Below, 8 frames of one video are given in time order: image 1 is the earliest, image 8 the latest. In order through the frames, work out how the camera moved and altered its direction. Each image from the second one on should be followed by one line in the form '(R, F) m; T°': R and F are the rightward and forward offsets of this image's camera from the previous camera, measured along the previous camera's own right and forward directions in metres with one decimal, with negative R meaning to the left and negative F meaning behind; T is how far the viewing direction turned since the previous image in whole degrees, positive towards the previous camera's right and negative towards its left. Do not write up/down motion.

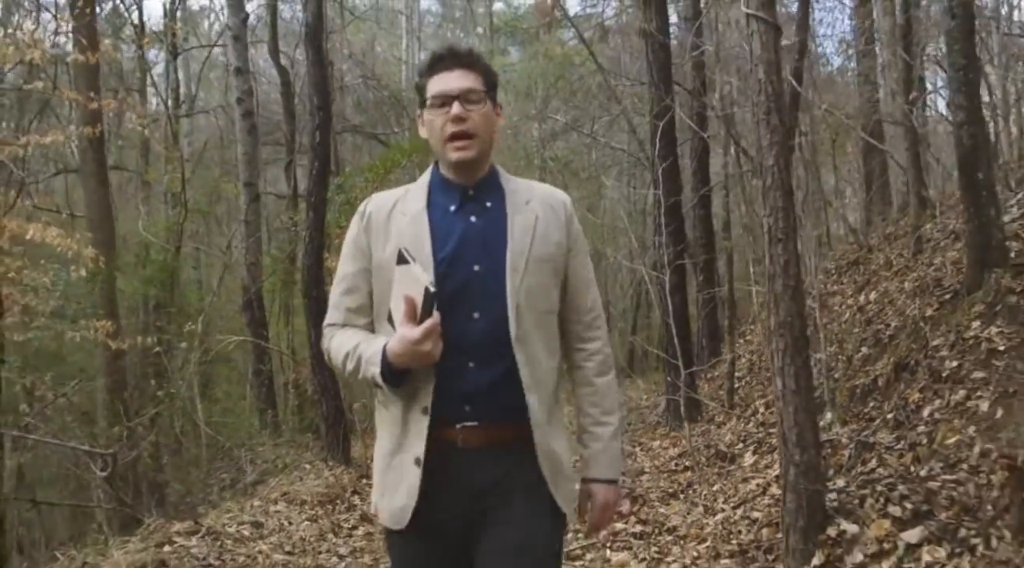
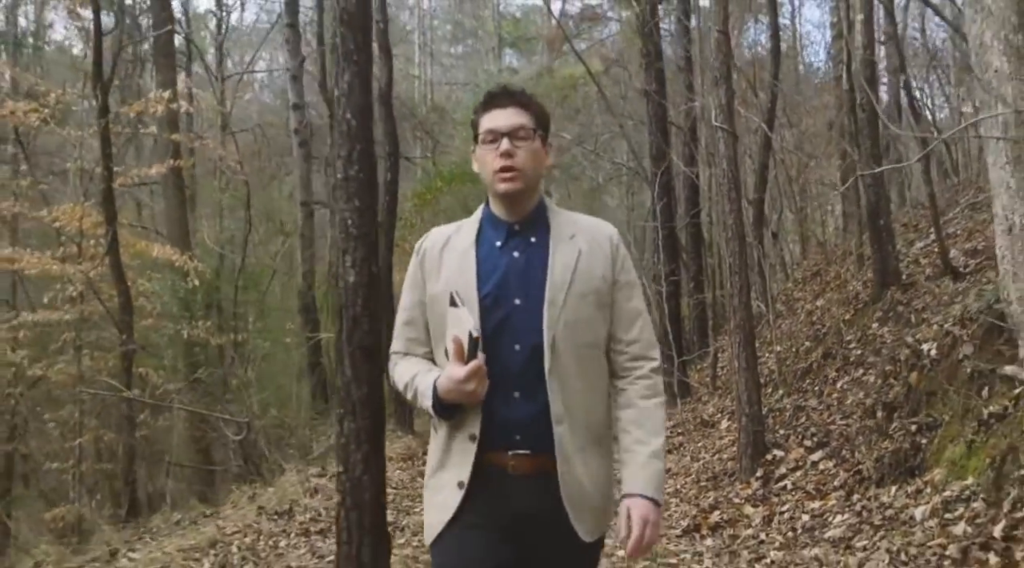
(-0.6, -3.1) m; 0°
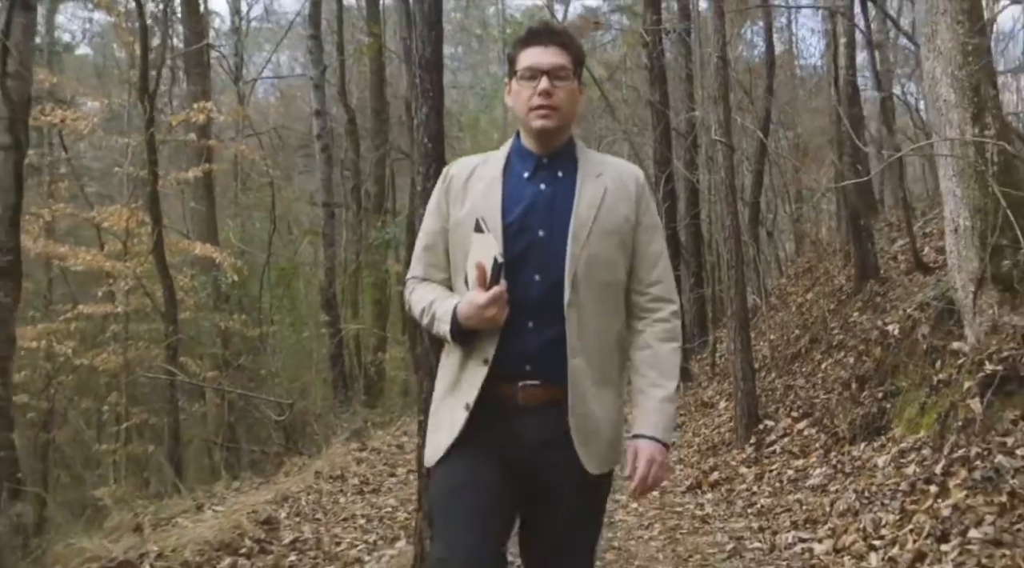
(-0.3, -1.3) m; 0°
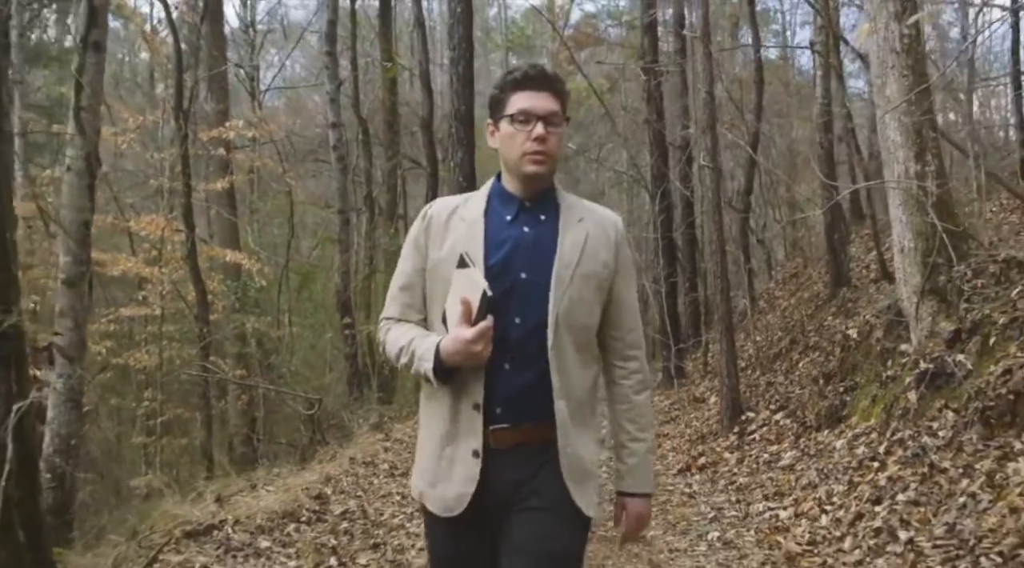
(-0.2, -1.3) m; 0°
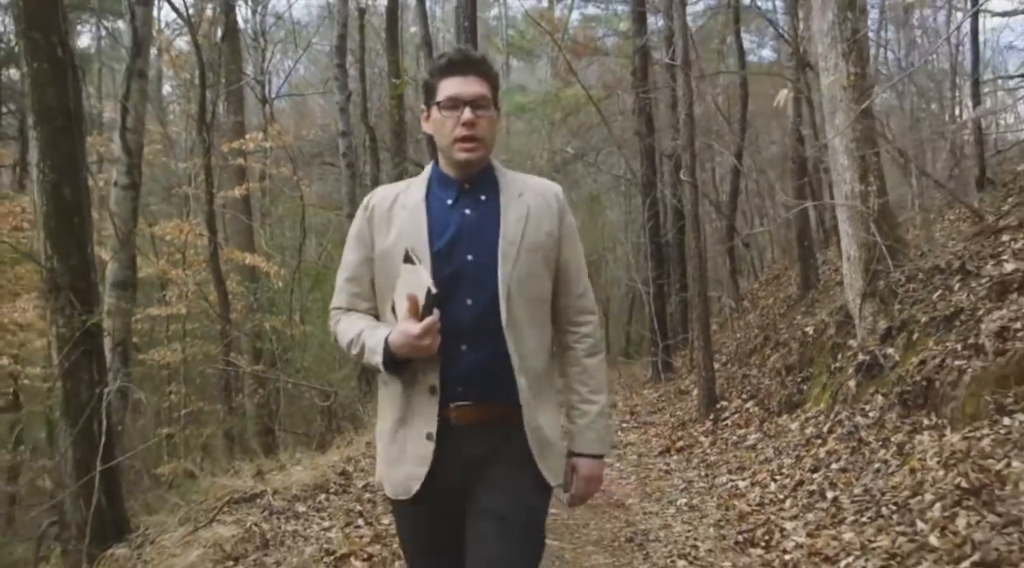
(0.0, -1.3) m; 0°
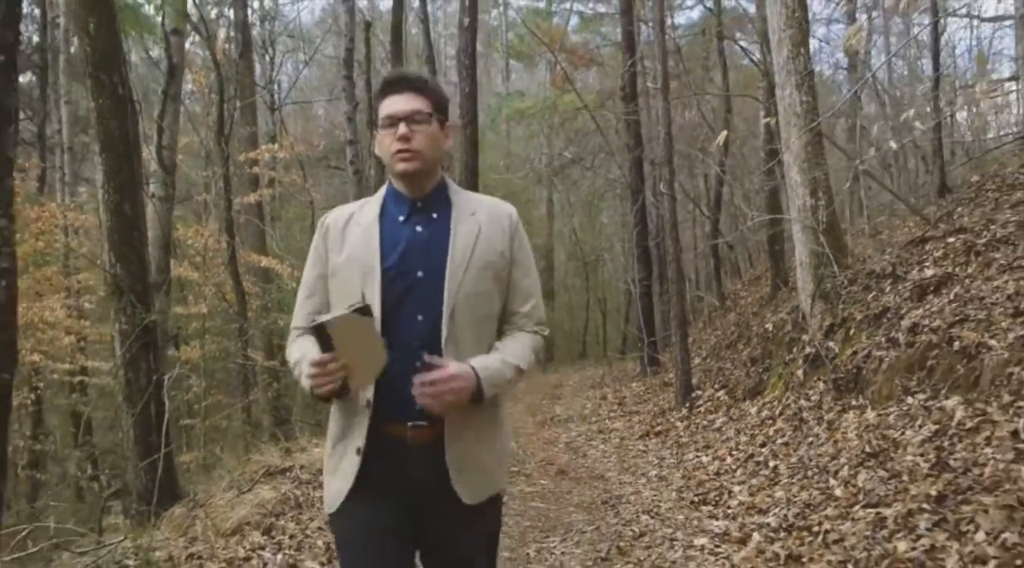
(+0.1, -1.4) m; 0°
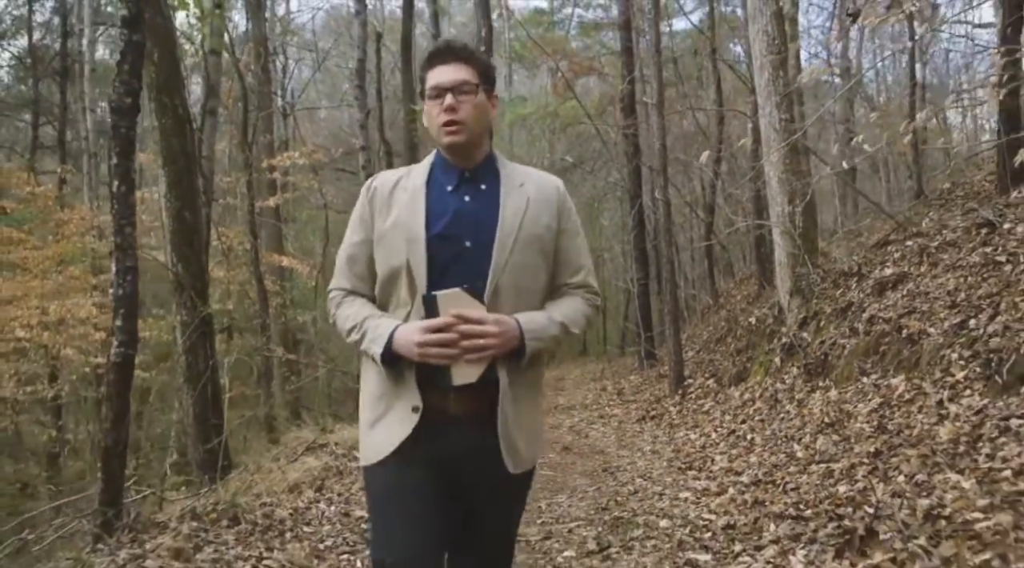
(-0.1, -1.4) m; 0°
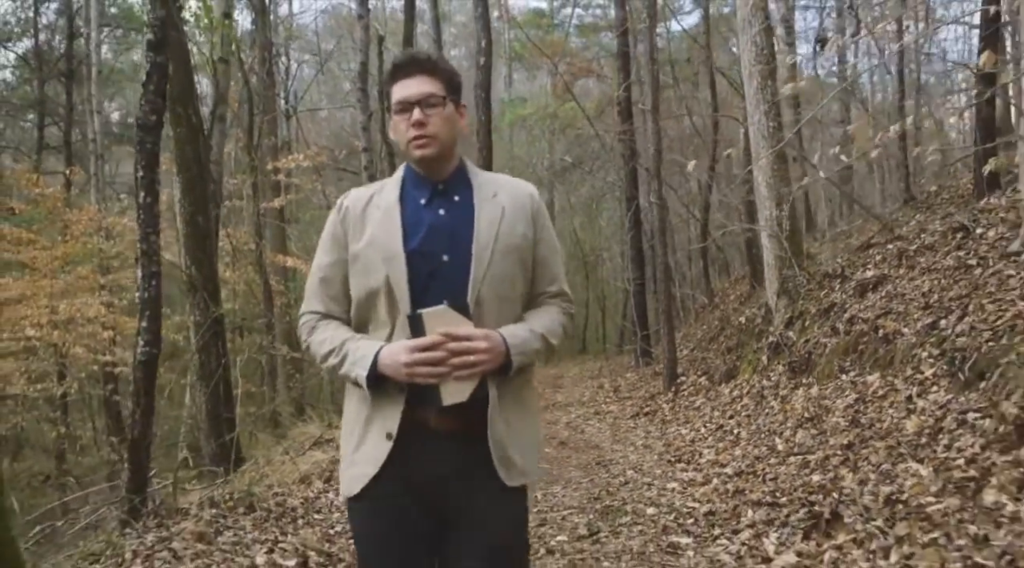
(0.0, -0.5) m; 0°
